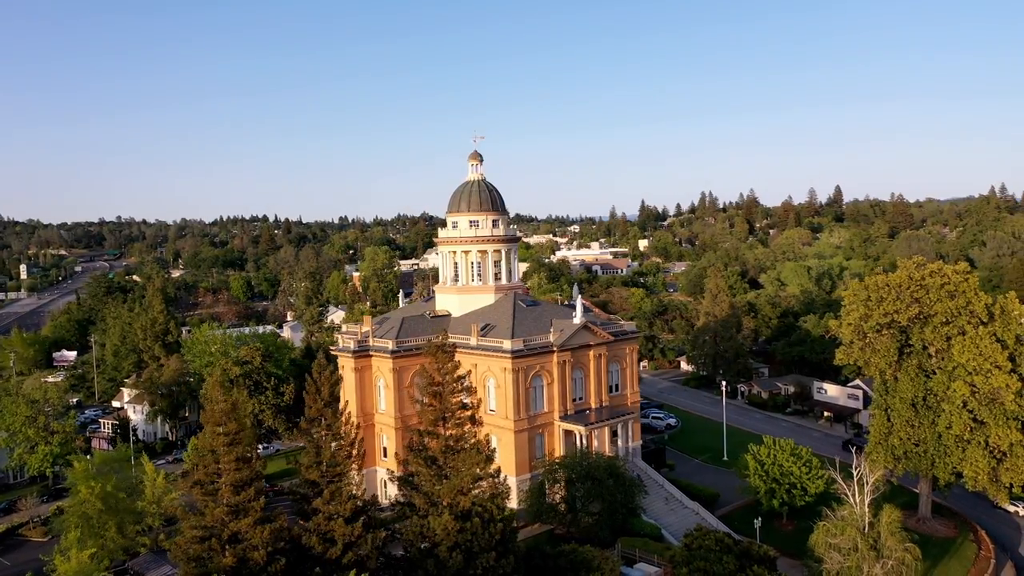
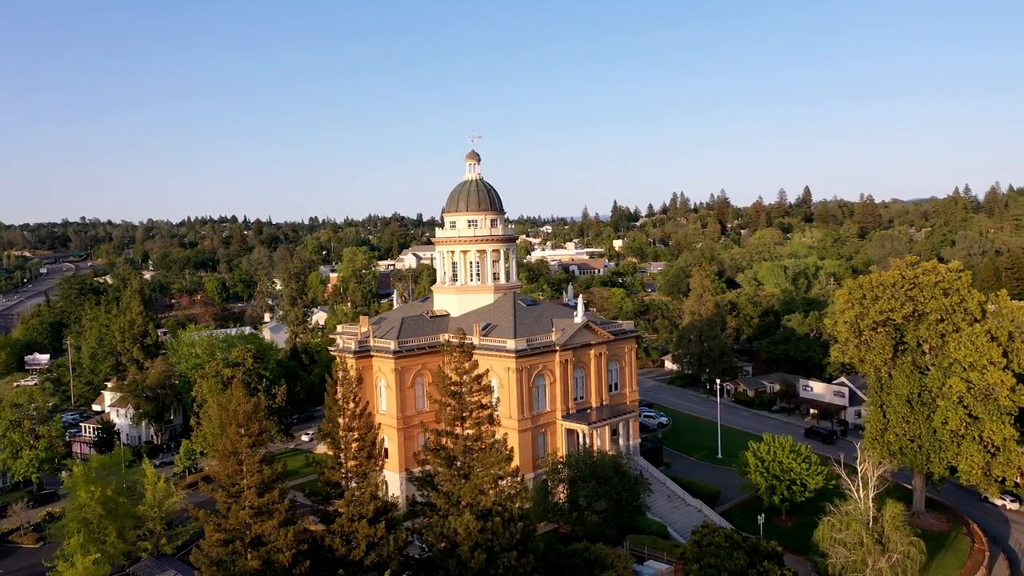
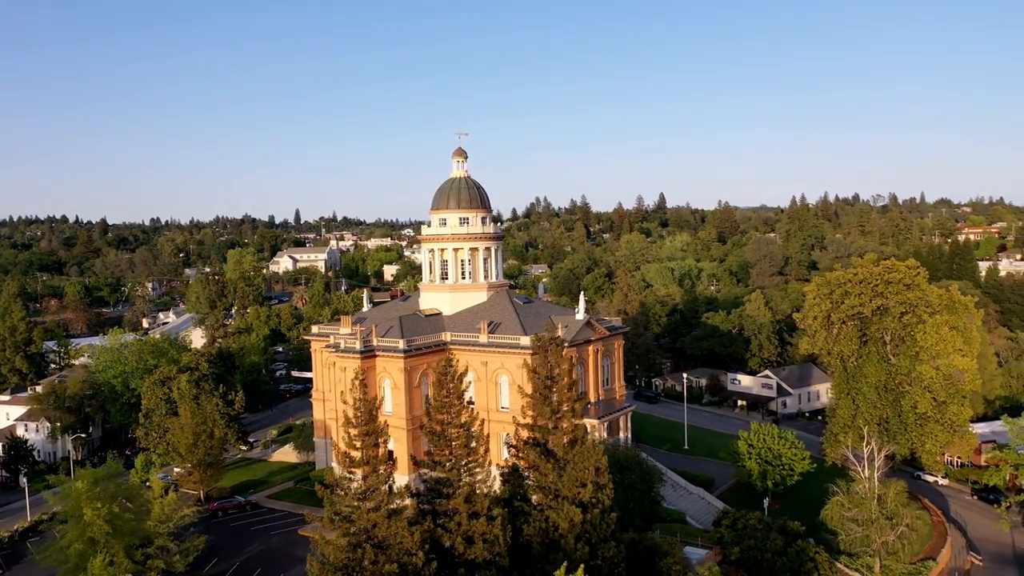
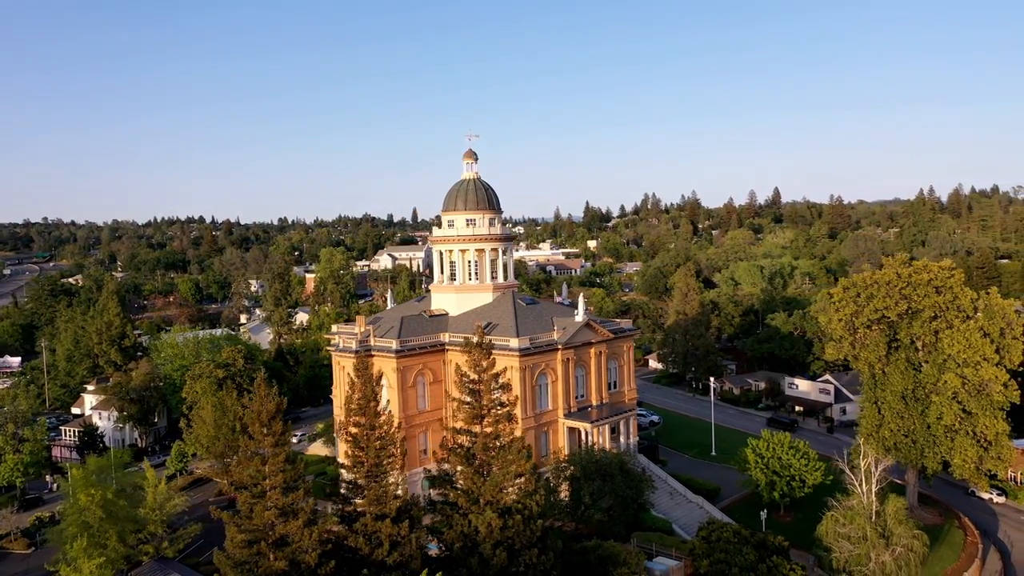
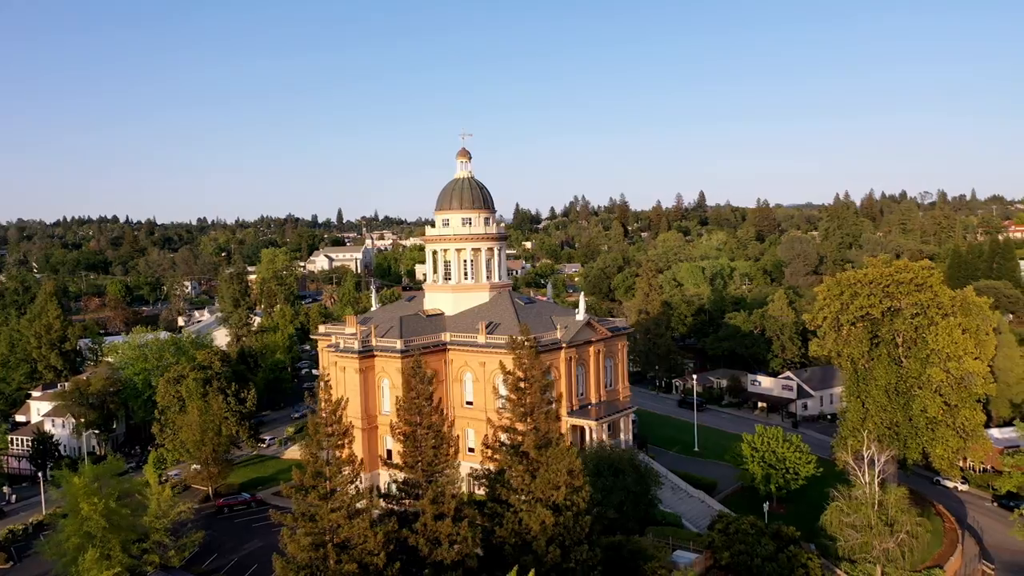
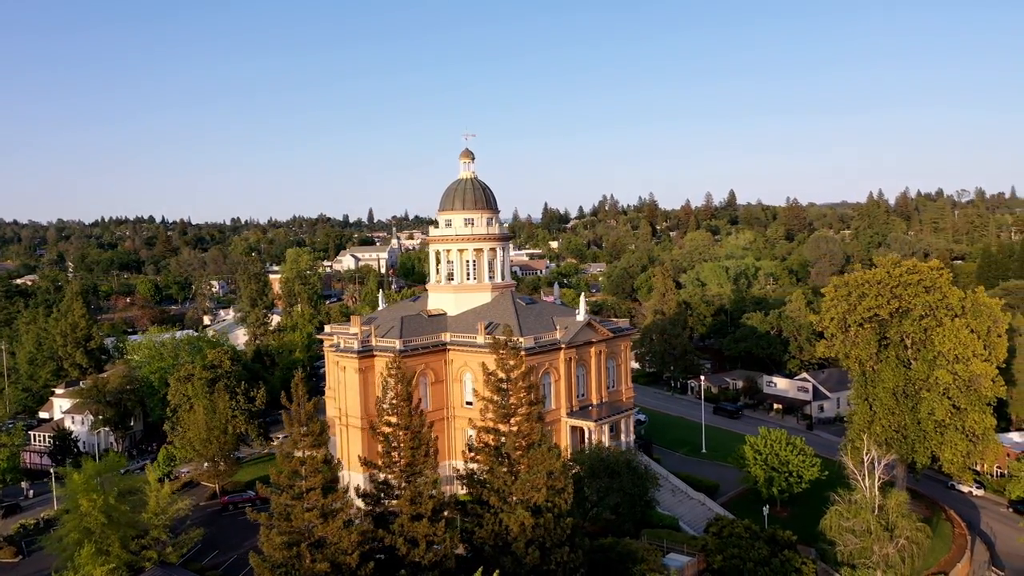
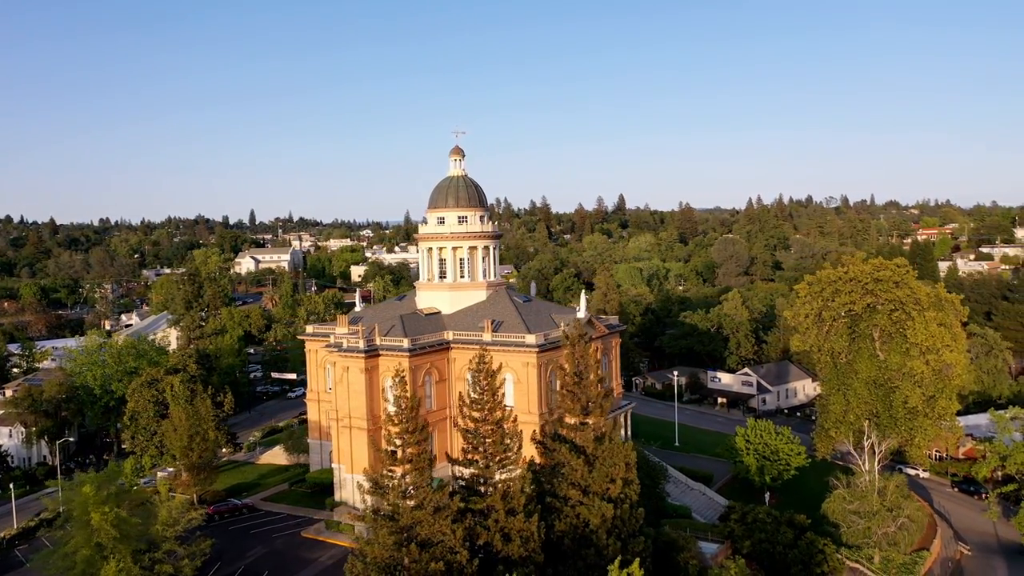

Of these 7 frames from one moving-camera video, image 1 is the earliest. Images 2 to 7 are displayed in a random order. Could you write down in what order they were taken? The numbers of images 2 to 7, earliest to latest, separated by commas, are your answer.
2, 4, 6, 5, 3, 7
